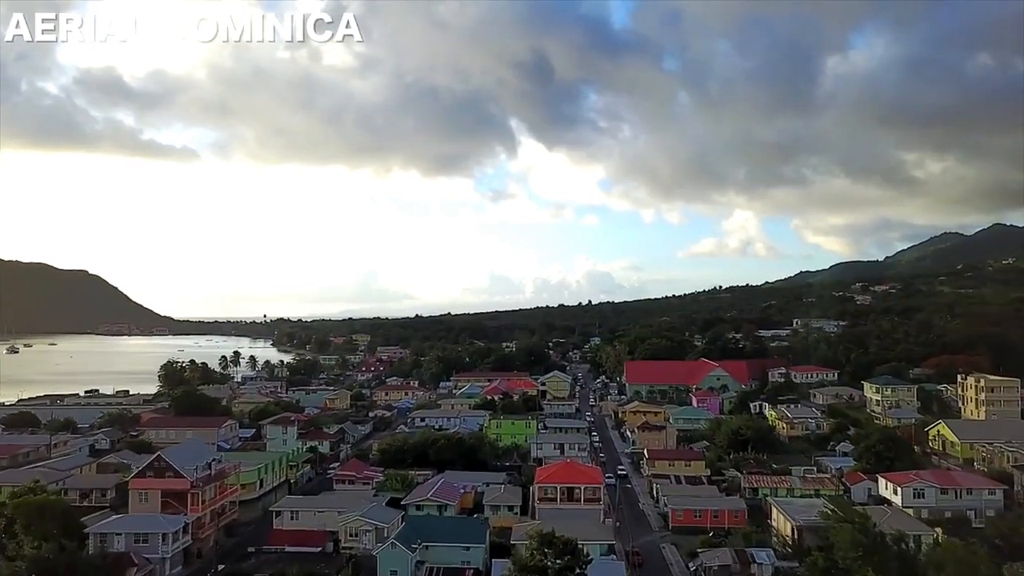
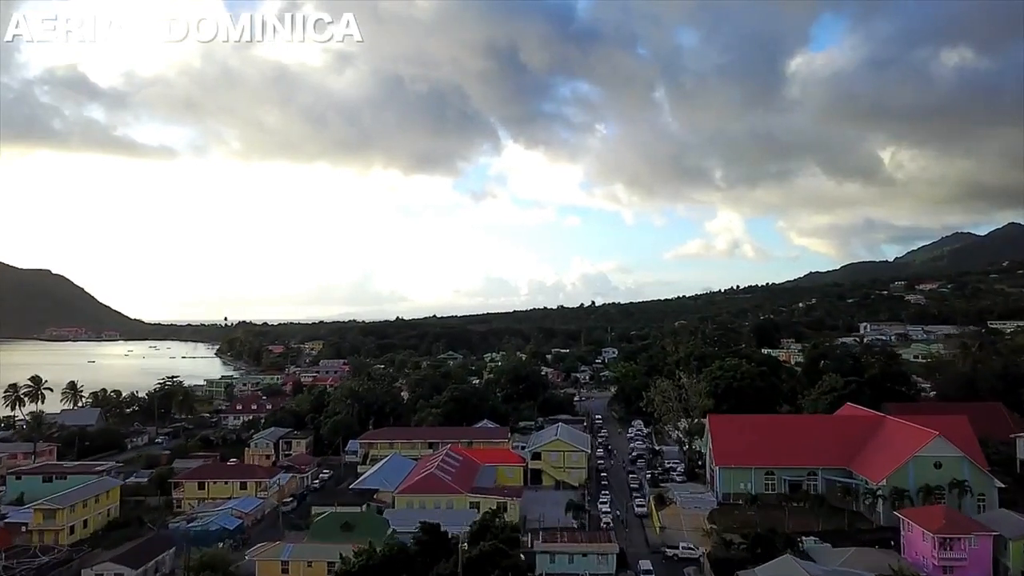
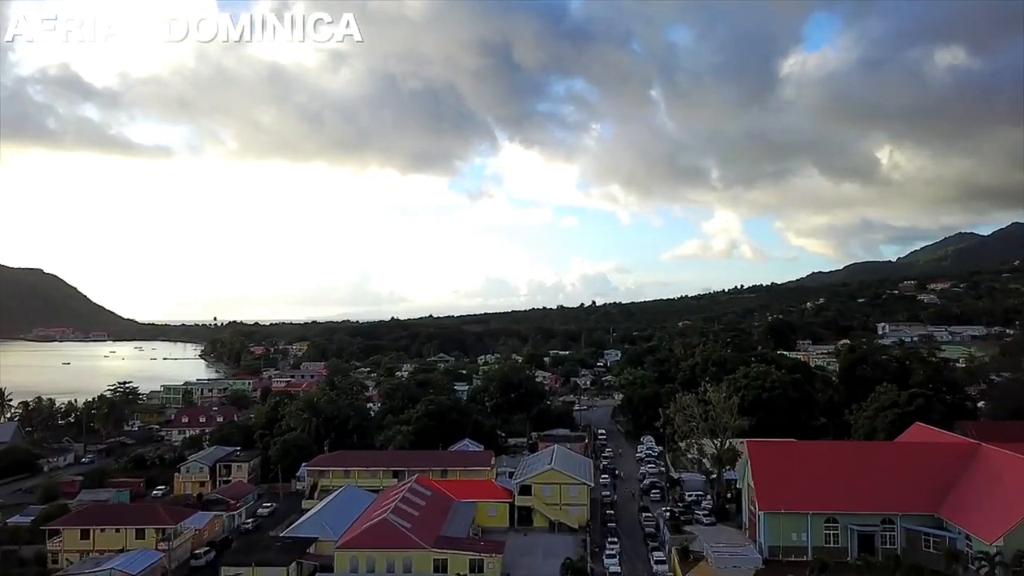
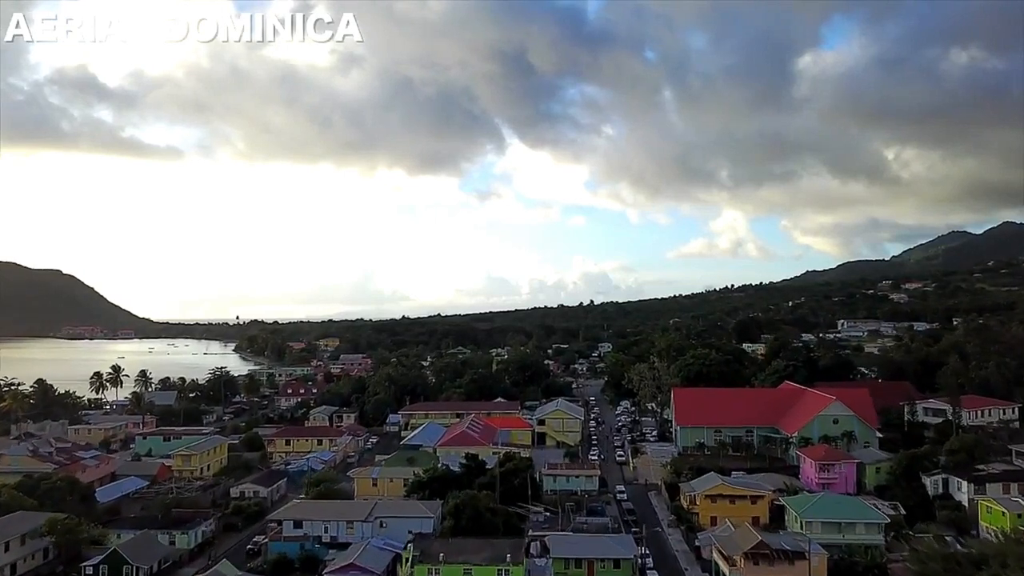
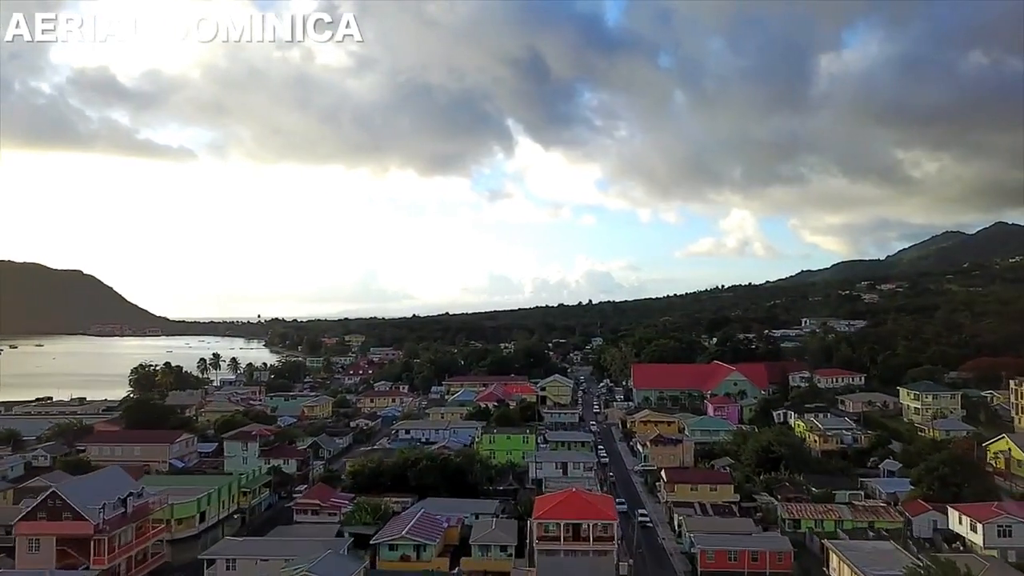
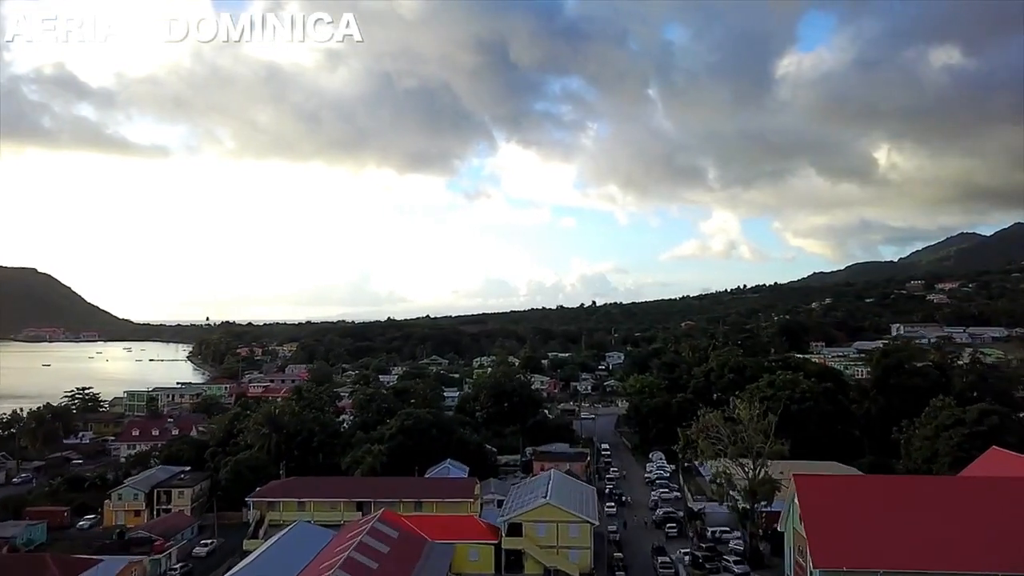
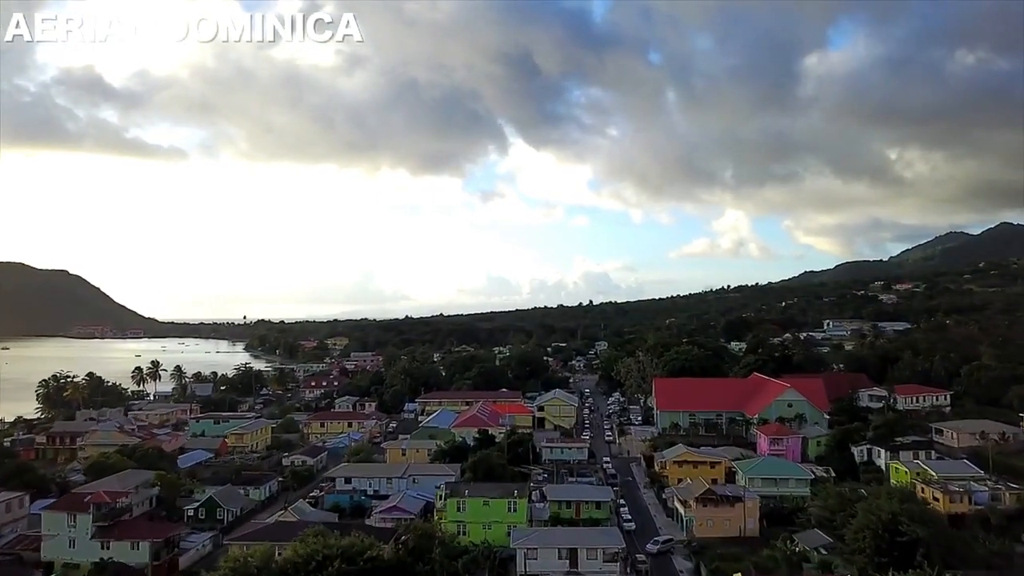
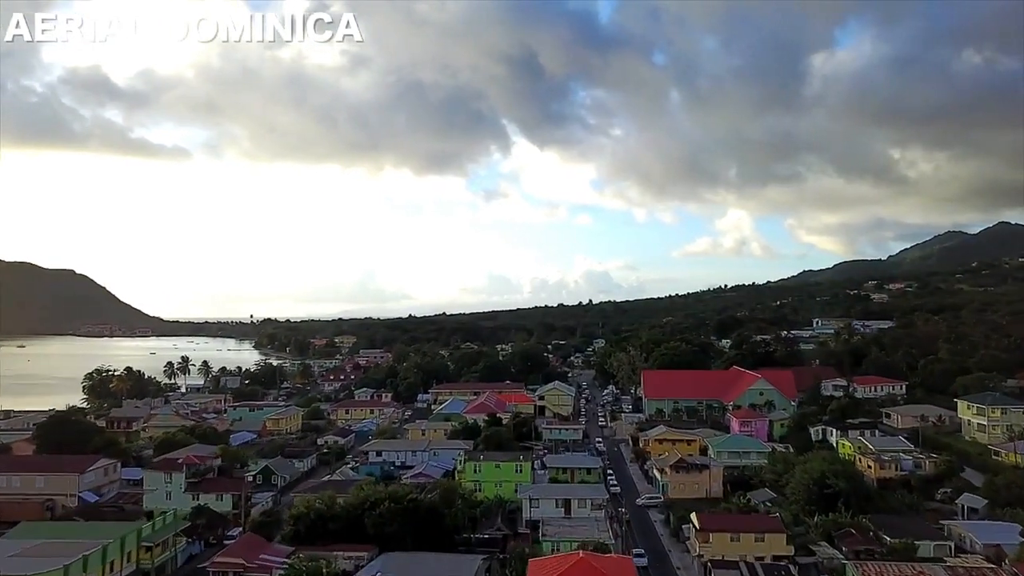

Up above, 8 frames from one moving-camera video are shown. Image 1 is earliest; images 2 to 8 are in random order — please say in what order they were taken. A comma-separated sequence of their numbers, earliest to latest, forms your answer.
5, 8, 7, 4, 2, 3, 6
